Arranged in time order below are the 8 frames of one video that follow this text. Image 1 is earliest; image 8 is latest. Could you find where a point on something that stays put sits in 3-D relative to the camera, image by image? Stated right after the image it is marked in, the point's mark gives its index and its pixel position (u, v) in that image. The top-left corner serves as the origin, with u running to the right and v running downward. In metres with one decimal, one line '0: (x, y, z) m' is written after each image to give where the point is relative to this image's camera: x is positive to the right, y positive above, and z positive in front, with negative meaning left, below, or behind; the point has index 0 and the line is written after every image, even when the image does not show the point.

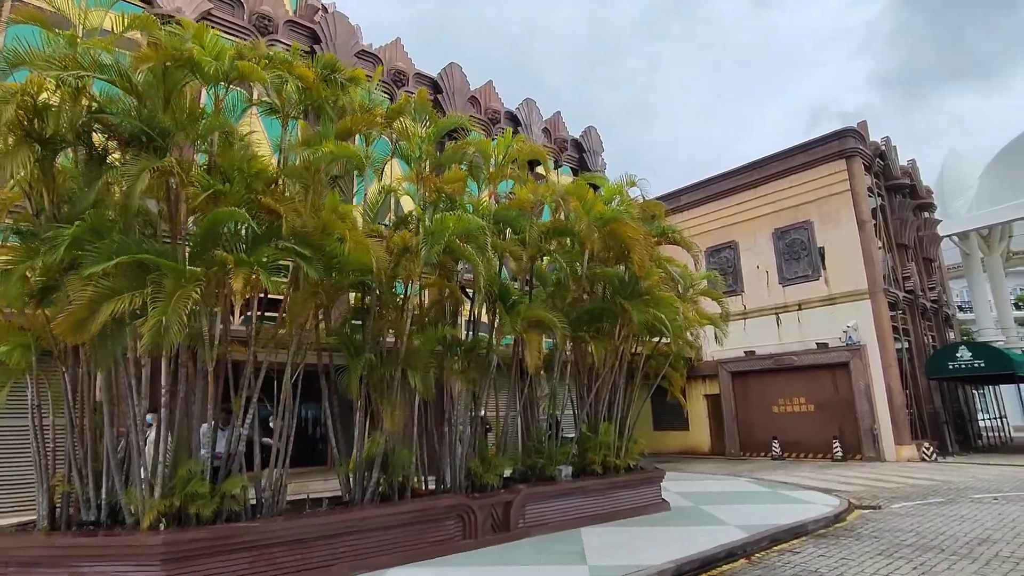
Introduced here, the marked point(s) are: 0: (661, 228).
0: (+2.1, +0.8, +8.1) m
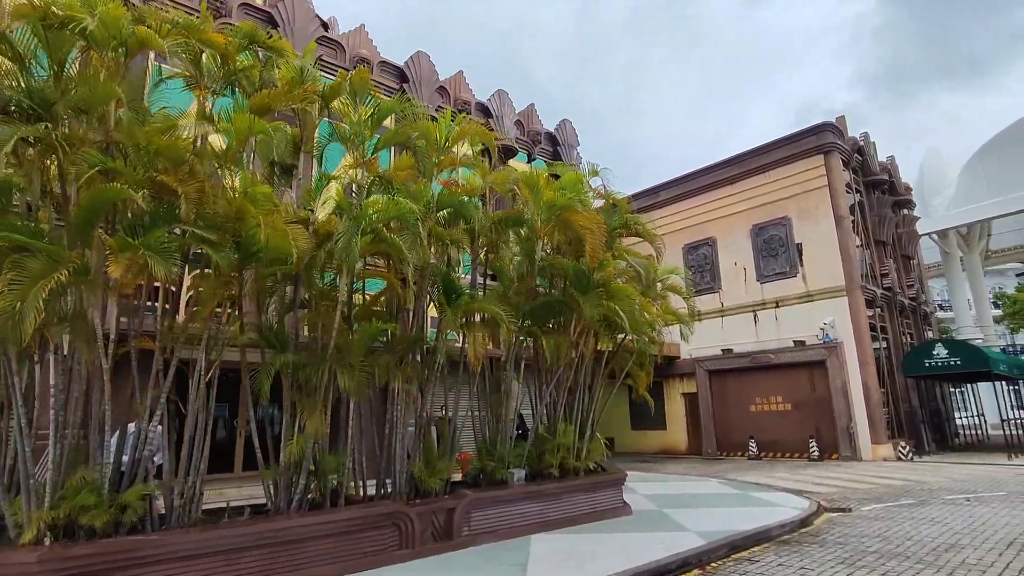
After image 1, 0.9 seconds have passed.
0: (+1.5, +0.9, +7.7) m
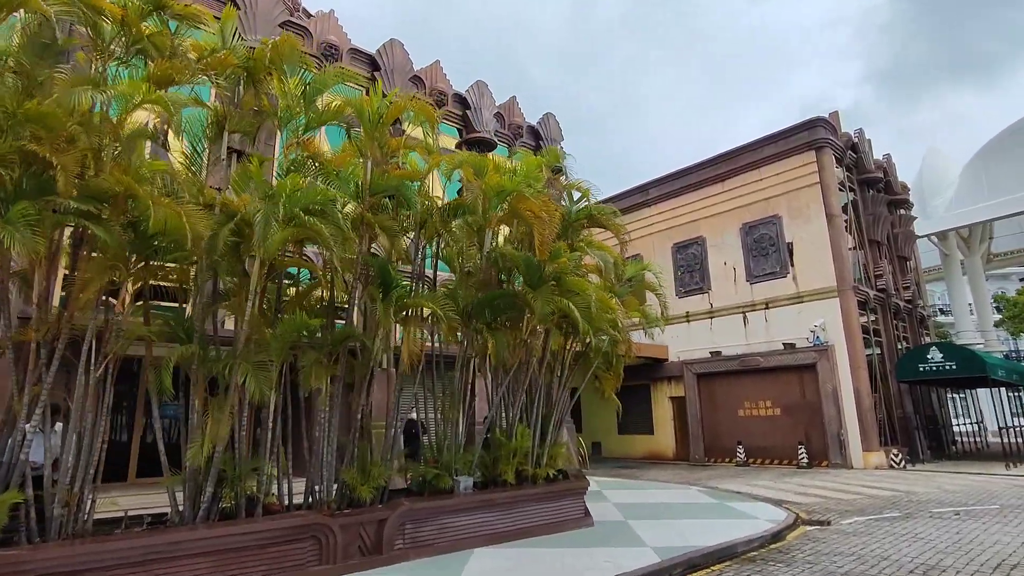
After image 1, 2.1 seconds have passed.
0: (+0.9, +1.0, +7.2) m
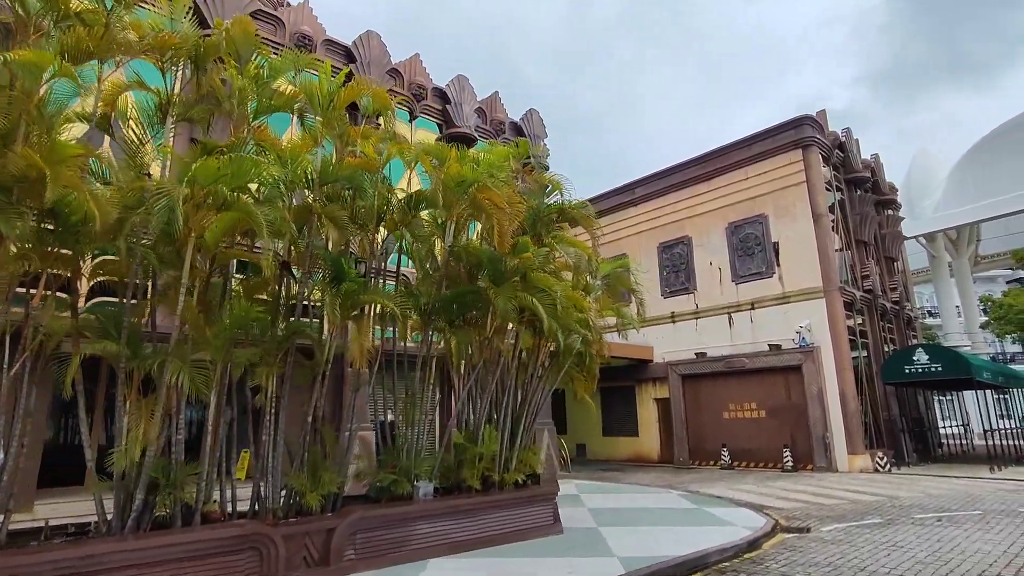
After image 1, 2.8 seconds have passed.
0: (+0.6, +1.0, +6.9) m
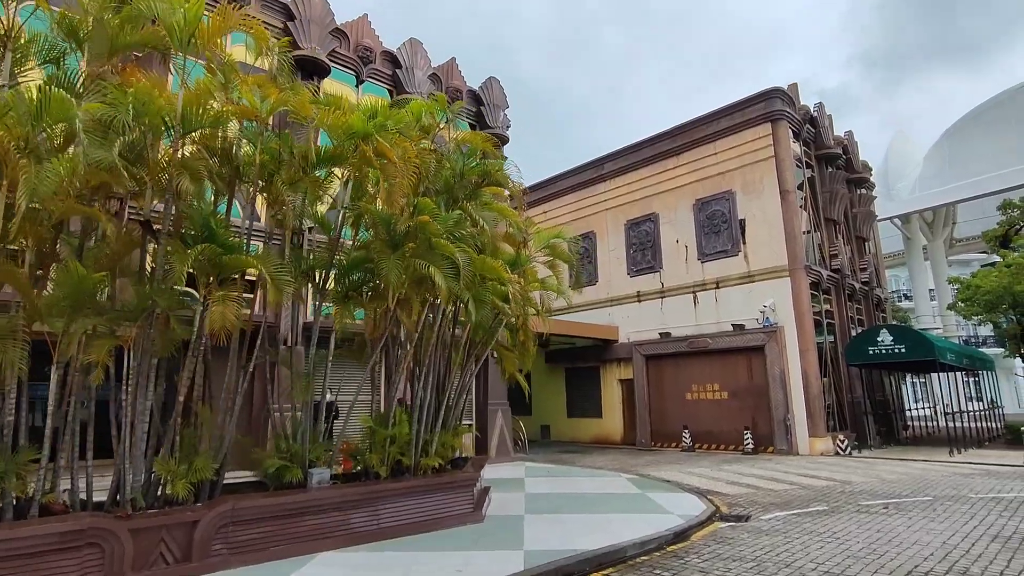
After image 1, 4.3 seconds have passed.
0: (-0.3, +1.3, +6.3) m
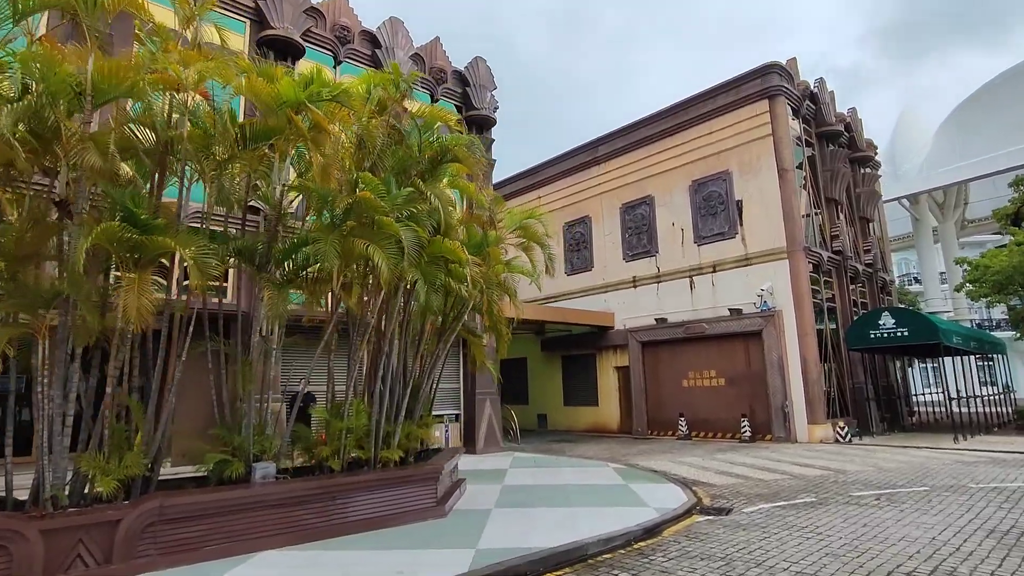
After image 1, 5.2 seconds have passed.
0: (-0.7, +1.5, +5.9) m
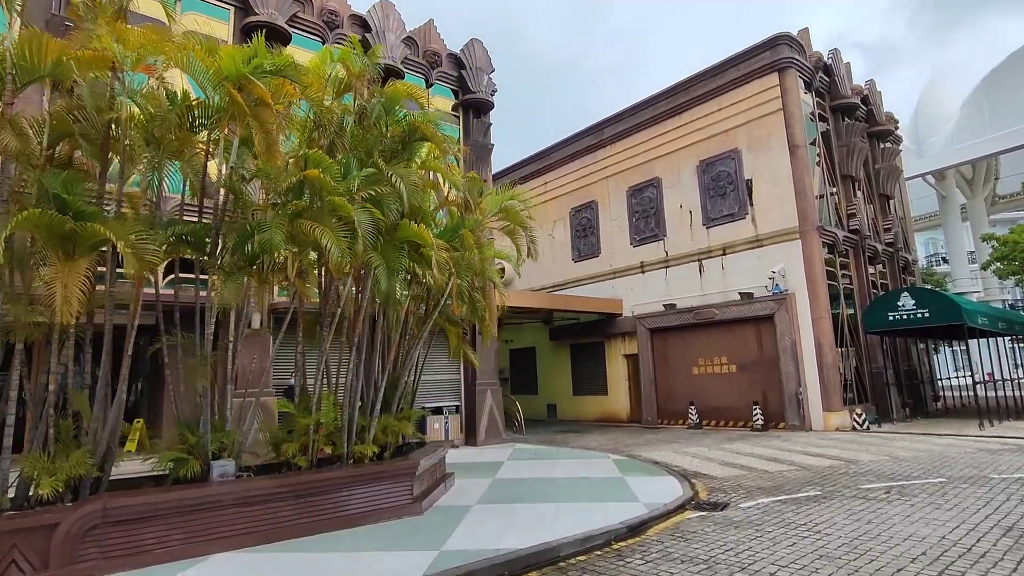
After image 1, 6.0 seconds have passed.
0: (-1.0, +1.6, +5.6) m
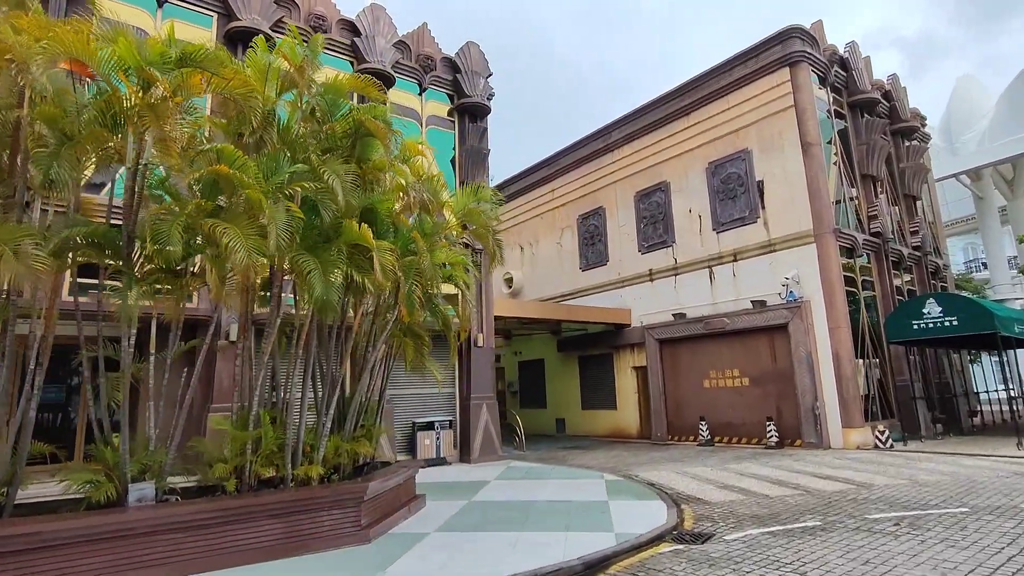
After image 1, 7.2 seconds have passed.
0: (-1.5, +1.6, +5.2) m
